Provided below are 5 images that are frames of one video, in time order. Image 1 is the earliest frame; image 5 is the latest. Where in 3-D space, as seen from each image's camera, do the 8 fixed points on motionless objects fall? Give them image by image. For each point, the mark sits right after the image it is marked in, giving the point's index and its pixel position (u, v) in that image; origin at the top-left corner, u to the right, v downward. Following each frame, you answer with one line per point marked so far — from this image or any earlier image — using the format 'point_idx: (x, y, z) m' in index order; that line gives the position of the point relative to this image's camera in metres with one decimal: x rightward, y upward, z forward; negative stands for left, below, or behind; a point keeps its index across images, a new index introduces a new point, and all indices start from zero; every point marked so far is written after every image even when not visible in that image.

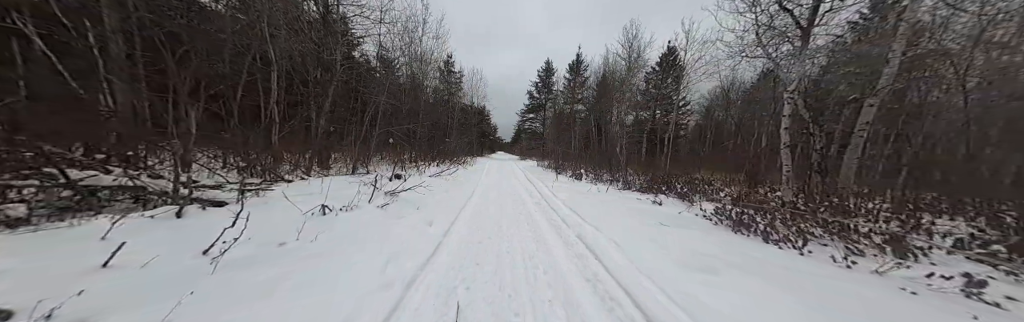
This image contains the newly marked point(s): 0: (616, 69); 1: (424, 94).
0: (+9.2, +8.1, +18.0) m
1: (-7.2, +5.4, +16.1) m
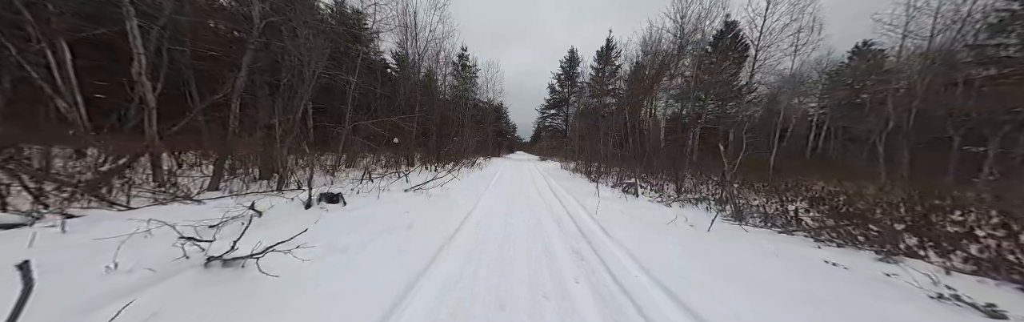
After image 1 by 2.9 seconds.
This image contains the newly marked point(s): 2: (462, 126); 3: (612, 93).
0: (+10.7, +8.1, +14.8) m
1: (-5.8, +5.3, +14.5) m
2: (-4.9, +3.4, +19.7) m
3: (+9.2, +6.3, +18.5) m
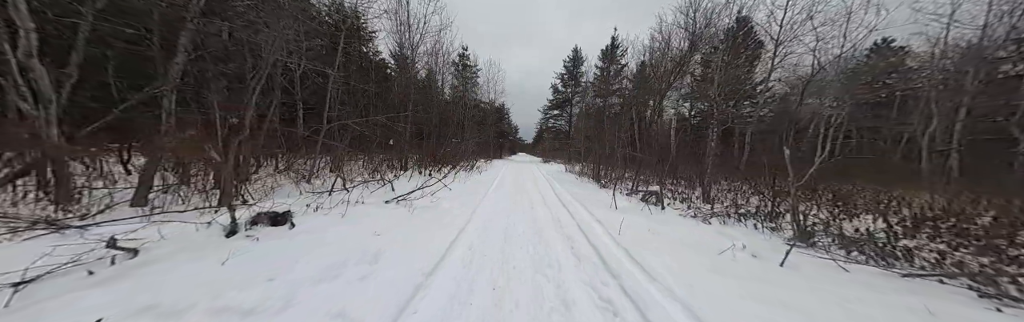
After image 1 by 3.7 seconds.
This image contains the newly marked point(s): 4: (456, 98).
0: (+10.8, +7.9, +14.1) m
1: (-5.7, +5.2, +13.9) m
2: (-4.8, +3.2, +19.1) m
3: (+9.4, +6.1, +17.8) m
4: (-5.2, +5.8, +18.4) m
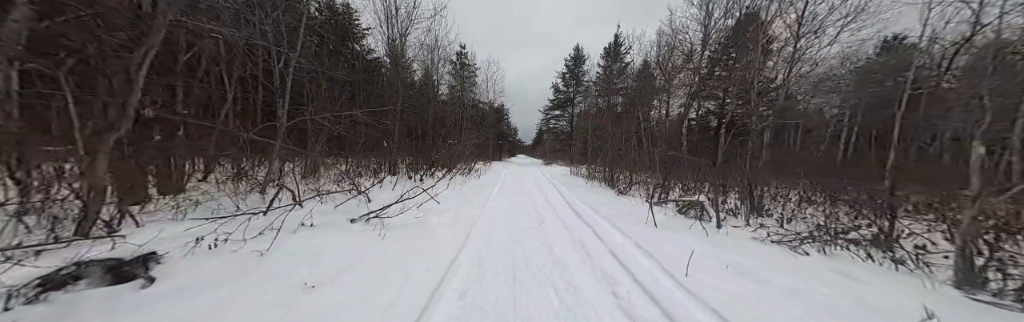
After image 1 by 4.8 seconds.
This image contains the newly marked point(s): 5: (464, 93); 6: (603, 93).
0: (+10.9, +7.8, +13.3) m
1: (-5.6, +5.0, +13.0) m
2: (-4.7, +3.0, +18.2) m
3: (+9.4, +5.9, +16.9) m
4: (-5.2, +5.6, +17.6) m
5: (-4.5, +6.3, +18.5) m
6: (+8.7, +6.4, +18.6) m
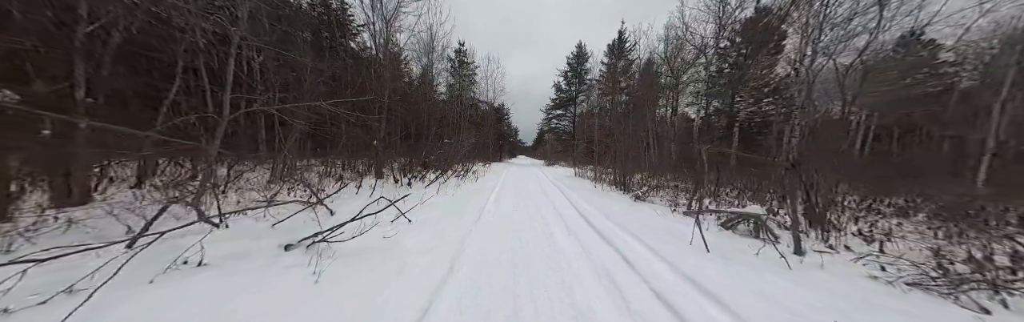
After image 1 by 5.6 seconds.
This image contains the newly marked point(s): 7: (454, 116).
0: (+10.9, +7.7, +12.5) m
1: (-5.6, +4.9, +12.2) m
2: (-4.7, +2.9, +17.4) m
3: (+9.5, +5.9, +16.2) m
4: (-5.1, +5.6, +16.8) m
5: (-4.4, +6.2, +17.7) m
6: (+8.7, +6.3, +17.8) m
7: (-4.8, +3.7, +16.5) m
